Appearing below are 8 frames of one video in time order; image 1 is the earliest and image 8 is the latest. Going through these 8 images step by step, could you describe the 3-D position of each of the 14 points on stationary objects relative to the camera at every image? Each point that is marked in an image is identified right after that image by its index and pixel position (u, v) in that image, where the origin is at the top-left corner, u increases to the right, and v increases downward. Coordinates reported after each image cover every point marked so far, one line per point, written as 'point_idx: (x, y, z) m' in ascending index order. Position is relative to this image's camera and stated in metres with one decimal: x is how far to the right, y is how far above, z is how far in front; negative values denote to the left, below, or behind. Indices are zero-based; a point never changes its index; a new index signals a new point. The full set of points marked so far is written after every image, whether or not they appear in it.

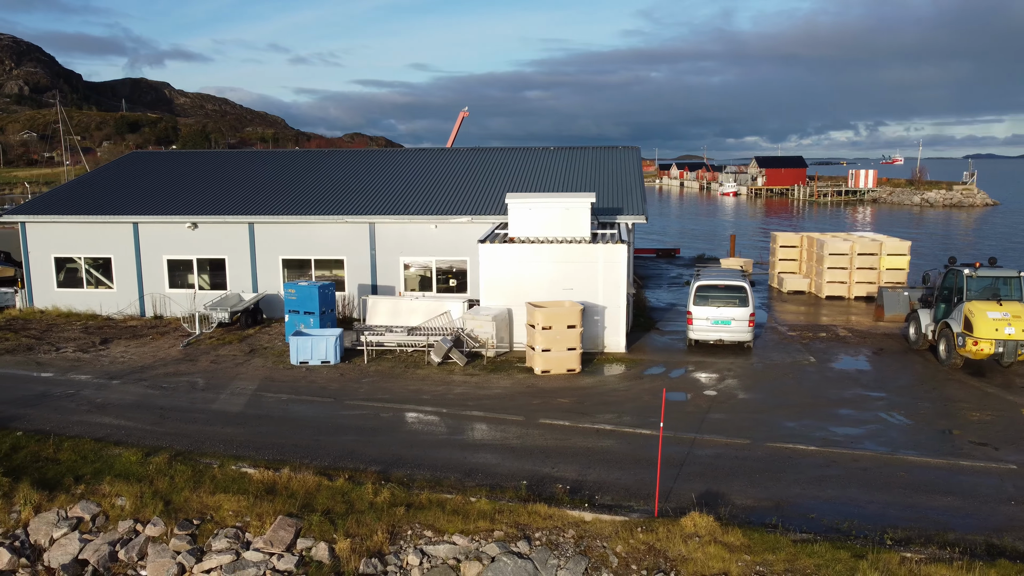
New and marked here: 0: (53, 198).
0: (-10.9, +2.1, +19.2) m
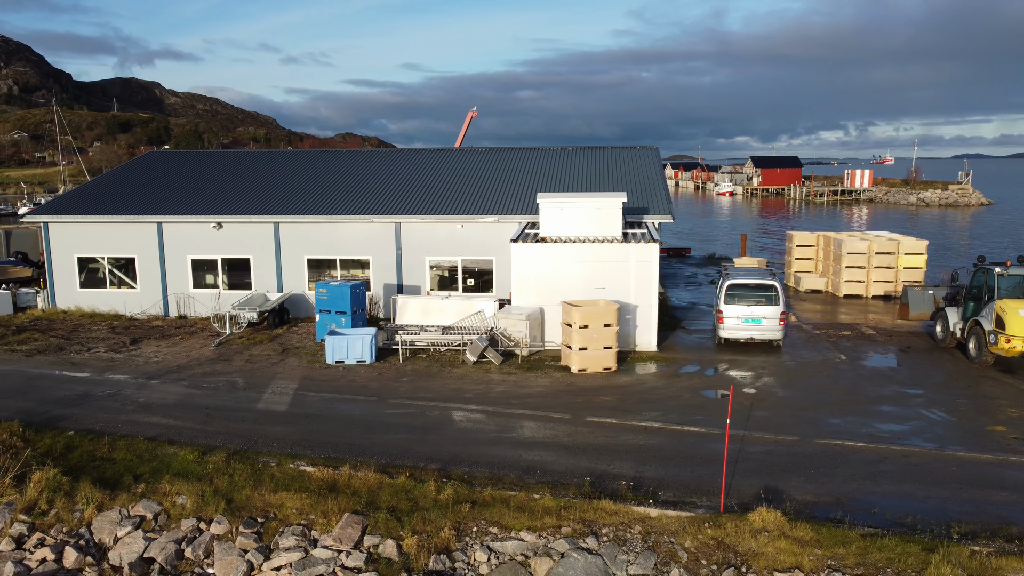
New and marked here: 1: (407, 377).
0: (-10.4, +2.1, +19.1) m
1: (-1.7, -1.4, +13.0) m
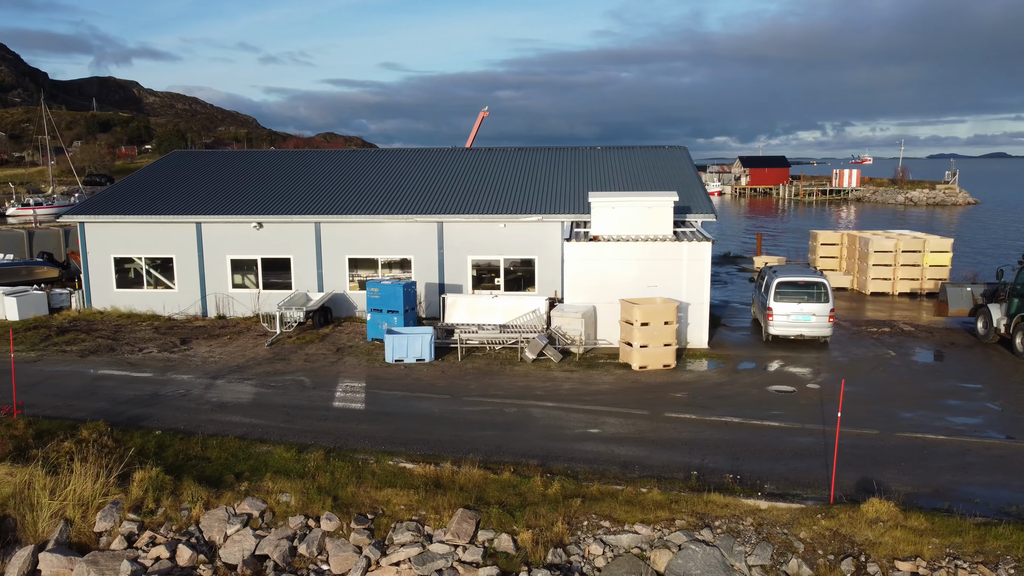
0: (-9.5, +2.1, +19.0) m
1: (-0.7, -1.4, +13.1) m
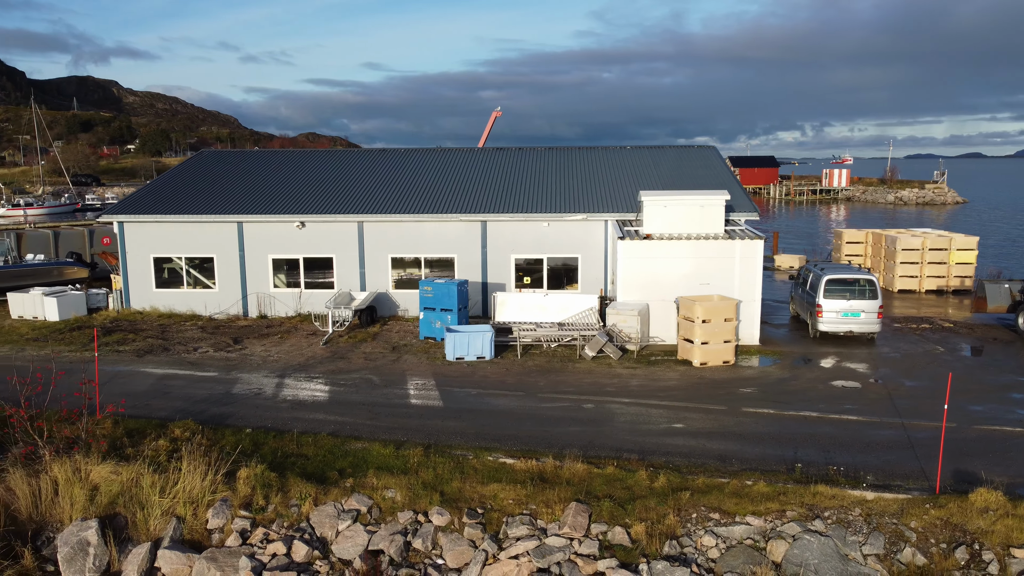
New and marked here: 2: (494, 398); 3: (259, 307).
0: (-8.6, +2.1, +18.9) m
1: (+0.4, -1.4, +13.2) m
2: (-0.3, -1.6, +11.8) m
3: (-5.7, -0.4, +18.2) m
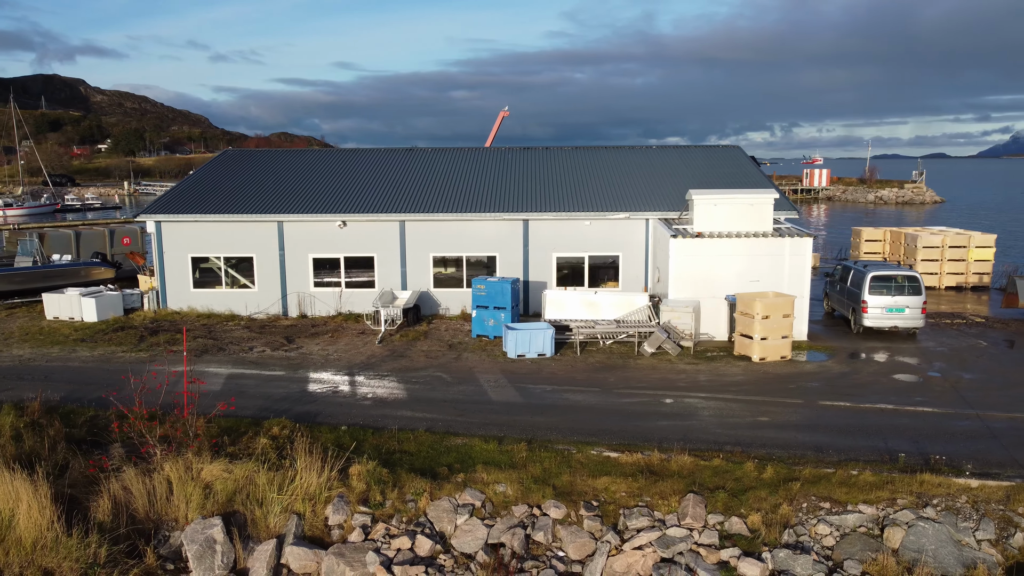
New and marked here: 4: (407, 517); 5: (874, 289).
0: (-7.7, +2.1, +18.8) m
1: (+1.5, -1.3, +13.4) m
2: (+0.9, -1.6, +11.9) m
3: (-4.8, -0.4, +18.2) m
4: (-1.1, -2.4, +8.6) m
5: (+7.1, 0.0, +15.7) m
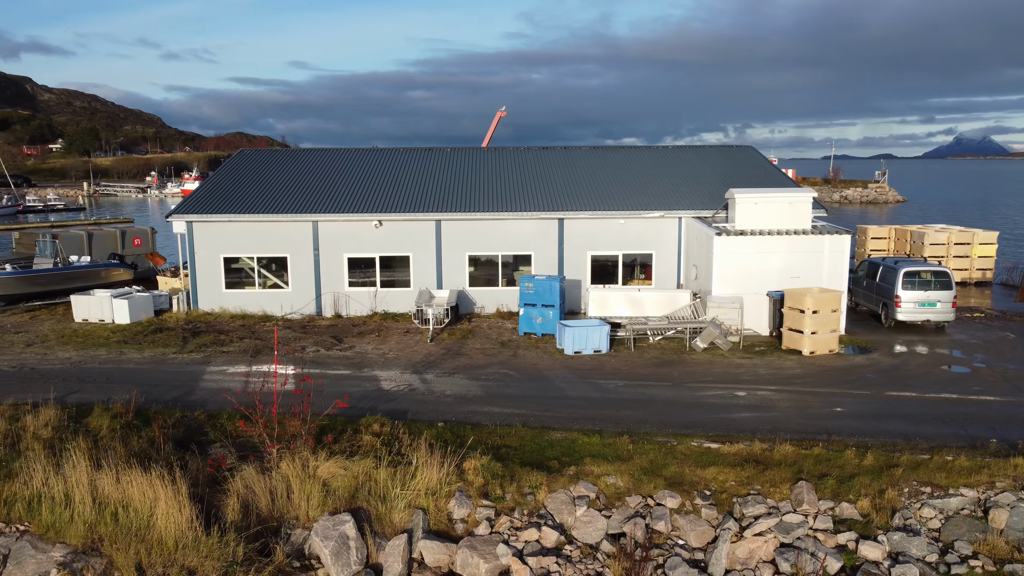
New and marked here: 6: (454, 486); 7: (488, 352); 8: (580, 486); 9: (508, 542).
0: (-7.0, +2.1, +18.6) m
1: (+2.5, -1.3, +13.7) m
2: (+2.0, -1.5, +12.2) m
3: (-4.0, -0.4, +18.1) m
4: (+0.2, -2.4, +8.7) m
5: (+8.0, +0.1, +16.3) m
6: (-0.7, -2.2, +8.8) m
7: (-0.4, -1.1, +14.4) m
8: (+0.8, -2.2, +9.0) m
9: (0.0, -2.6, +8.3) m
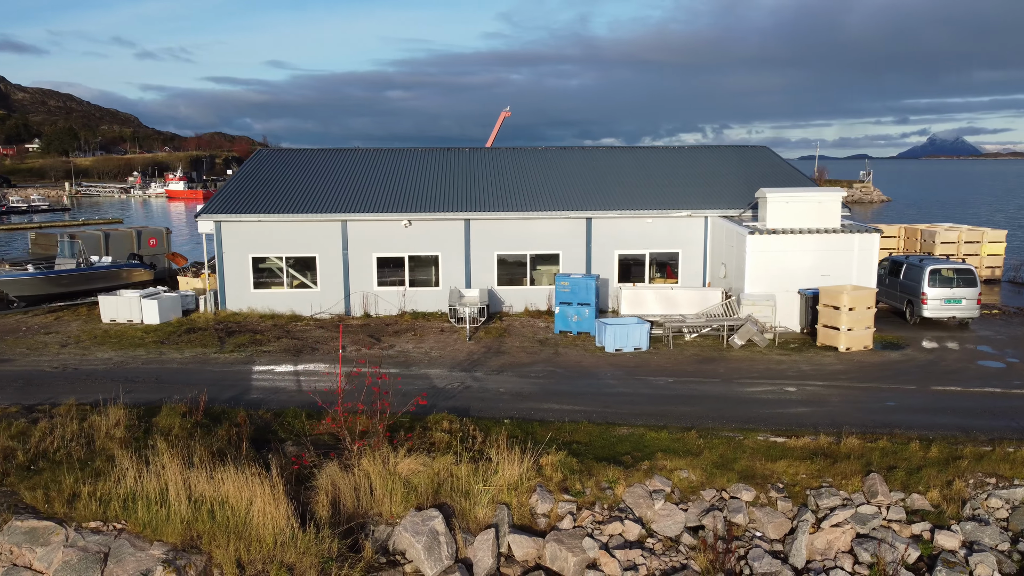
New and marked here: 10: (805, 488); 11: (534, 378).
0: (-6.3, +2.1, +18.5) m
1: (+3.3, -1.3, +13.8) m
2: (+2.8, -1.5, +12.3) m
3: (-3.4, -0.4, +18.1) m
4: (+1.1, -2.4, +8.8) m
5: (+8.6, +0.1, +16.6) m
6: (+0.2, -2.2, +8.9) m
7: (+0.3, -1.1, +14.6) m
8: (+1.6, -2.2, +9.2) m
9: (+0.9, -2.6, +8.4) m
10: (+3.3, -2.3, +9.1) m
11: (+0.3, -1.4, +12.7) m
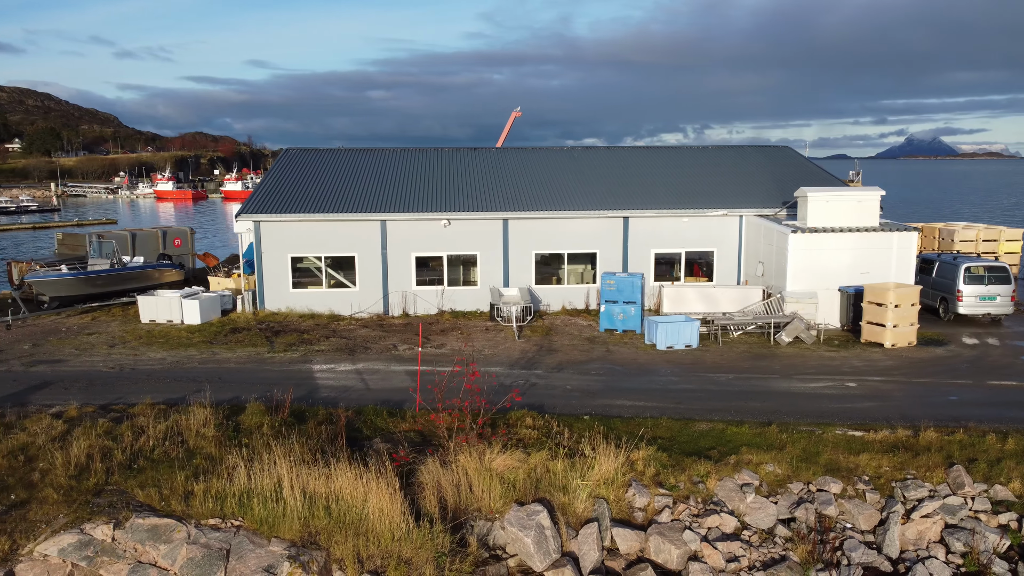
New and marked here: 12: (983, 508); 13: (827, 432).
0: (-5.5, +2.1, +18.5) m
1: (+4.2, -1.2, +14.0) m
2: (+3.7, -1.4, +12.5) m
3: (-2.5, -0.4, +18.2) m
4: (+2.1, -2.3, +9.0) m
5: (+9.5, +0.2, +16.9) m
6: (+1.3, -2.1, +9.1) m
7: (+1.2, -1.1, +14.7) m
8: (+2.7, -2.2, +9.3) m
9: (+1.9, -2.6, +8.6) m
10: (+4.4, -2.2, +9.3) m
11: (+1.3, -1.4, +12.8) m
12: (+5.2, -2.4, +8.9) m
13: (+4.0, -1.8, +10.2) m
